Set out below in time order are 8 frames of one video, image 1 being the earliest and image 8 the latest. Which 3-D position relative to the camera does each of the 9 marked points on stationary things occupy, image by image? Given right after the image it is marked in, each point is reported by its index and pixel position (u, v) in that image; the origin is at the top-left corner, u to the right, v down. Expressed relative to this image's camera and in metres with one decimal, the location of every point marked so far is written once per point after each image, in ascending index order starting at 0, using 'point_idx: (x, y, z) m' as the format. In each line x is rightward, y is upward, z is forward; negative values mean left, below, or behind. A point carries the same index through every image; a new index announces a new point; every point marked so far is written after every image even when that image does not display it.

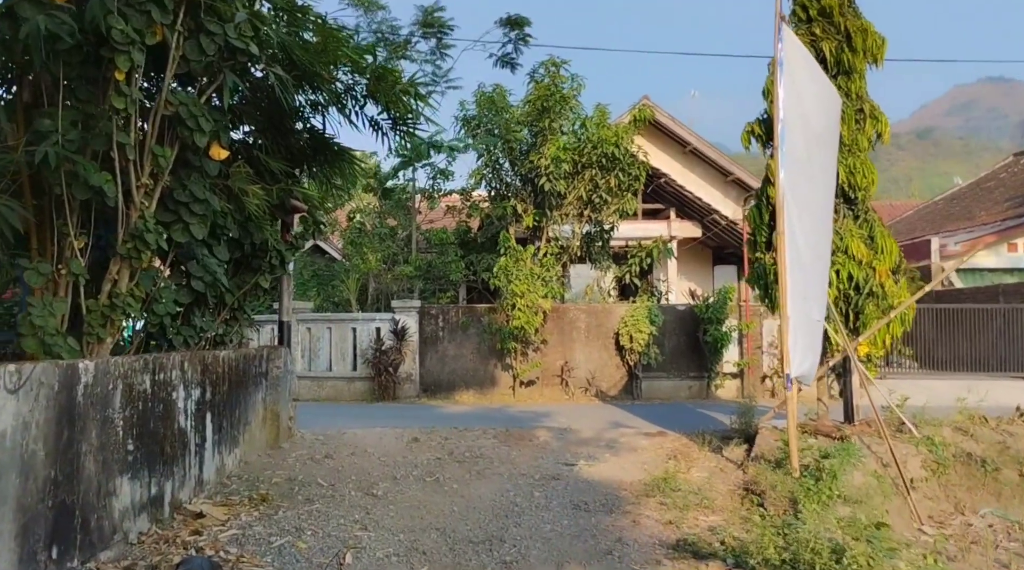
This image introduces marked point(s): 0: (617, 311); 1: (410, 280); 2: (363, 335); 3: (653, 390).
0: (+1.8, -0.5, +15.8) m
1: (-2.0, +0.1, +17.3) m
2: (-2.6, -0.9, +15.3) m
3: (+2.4, -1.9, +15.7) m
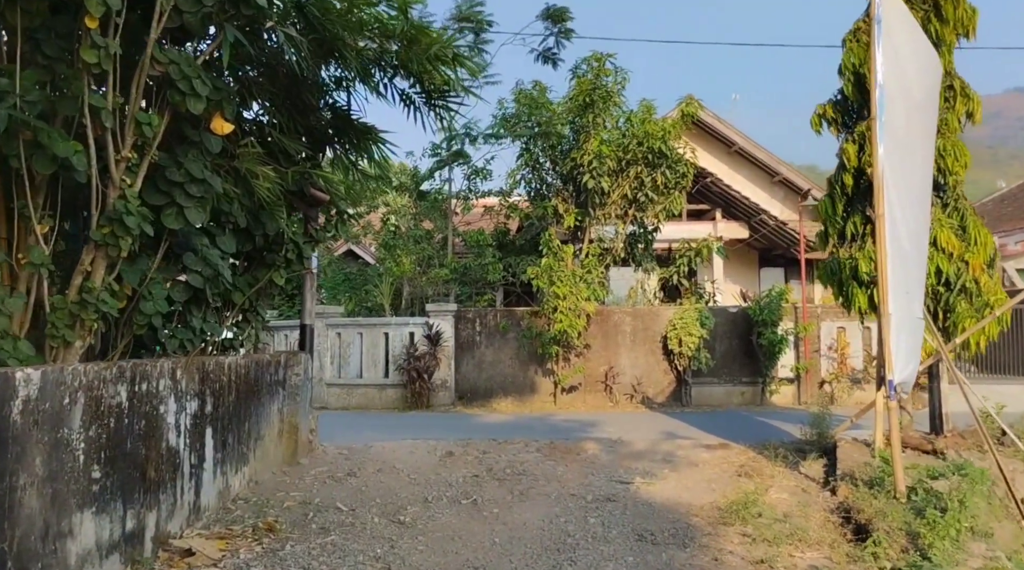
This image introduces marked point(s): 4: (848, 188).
0: (+2.6, -0.5, +14.8) m
1: (-1.2, 0.0, +16.5) m
2: (-1.9, -0.9, +14.5) m
3: (+3.2, -1.9, +14.7) m
4: (+3.3, +0.9, +8.7) m
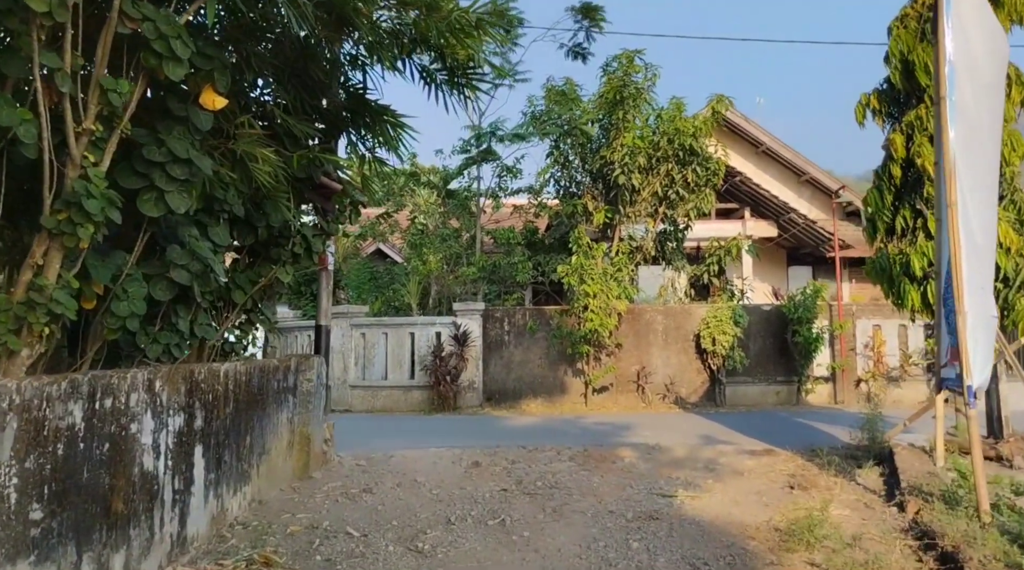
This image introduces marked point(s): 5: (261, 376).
0: (+3.0, -0.4, +14.1) m
1: (-0.7, +0.1, +15.9) m
2: (-1.4, -0.9, +13.9) m
3: (+3.6, -1.8, +13.9) m
4: (+3.6, +1.0, +7.9) m
5: (-1.8, -0.6, +6.1) m
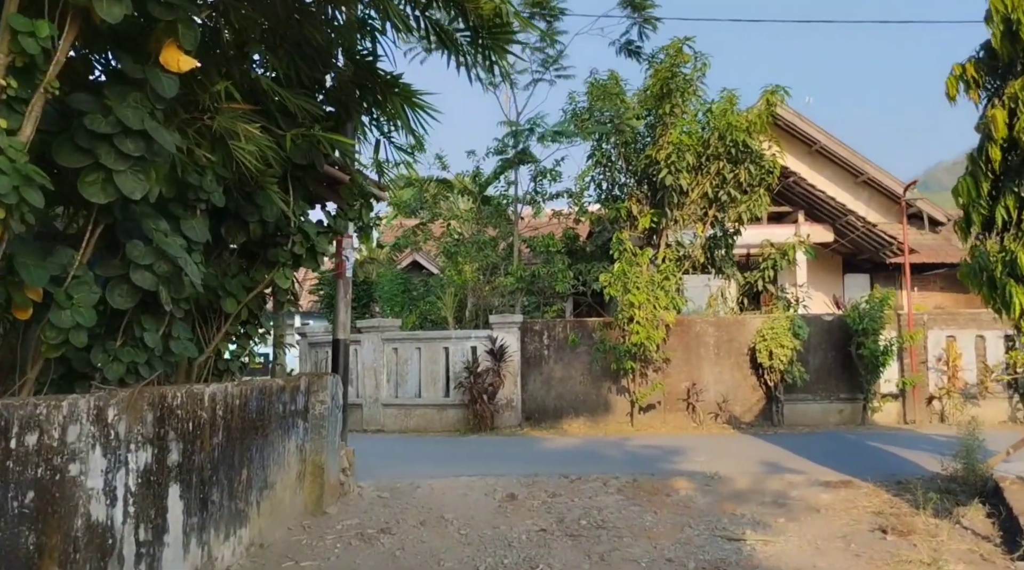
0: (+3.6, -0.6, +13.0) m
1: (0.0, -0.1, +15.0) m
2: (-0.8, -1.1, +13.0) m
3: (+4.2, -1.9, +12.8) m
4: (+3.9, +1.0, +6.9) m
5: (-1.5, -0.7, +5.2) m
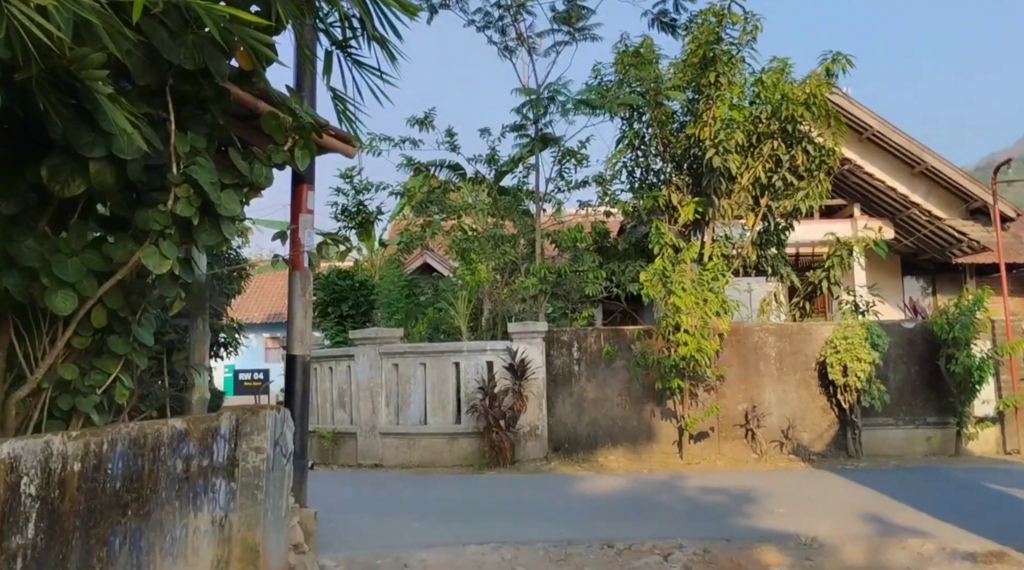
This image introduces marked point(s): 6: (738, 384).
0: (+3.9, -0.6, +10.9) m
1: (+0.3, -0.2, +12.9) m
2: (-0.5, -1.1, +11.0) m
3: (+4.5, -2.0, +10.7) m
4: (+4.0, +1.0, +4.8) m
5: (-1.4, -0.7, +3.2) m
6: (+2.9, -1.3, +10.9) m
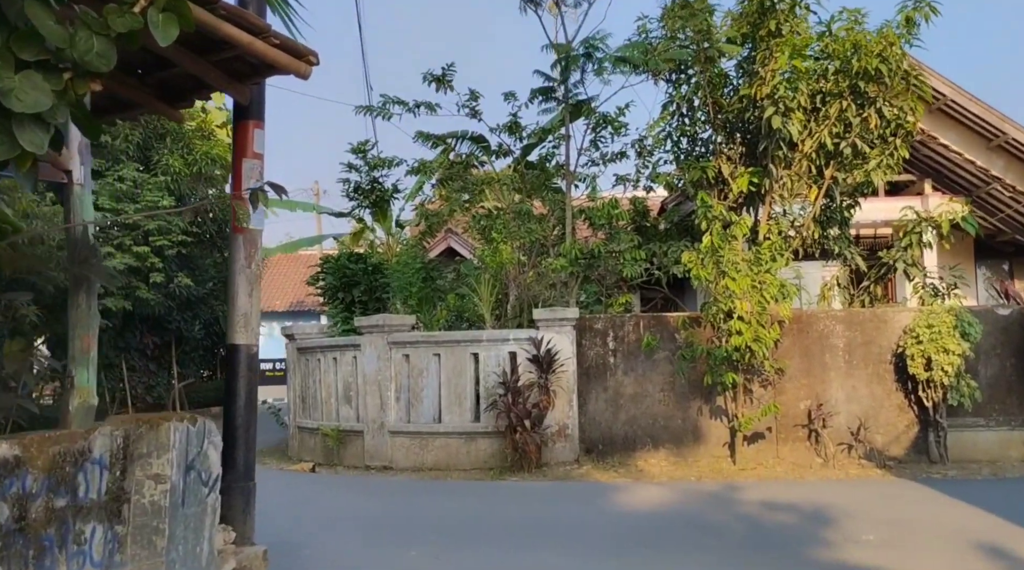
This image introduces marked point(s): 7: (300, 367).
0: (+4.2, -0.4, +9.4) m
1: (+0.7, +0.1, +11.6) m
2: (-0.2, -0.9, +9.7) m
3: (+4.8, -1.7, +9.2) m
4: (+4.1, +1.2, +3.3) m
5: (-1.4, -0.5, +2.0) m
6: (+3.2, -1.0, +9.4) m
7: (-2.9, -1.1, +12.0) m
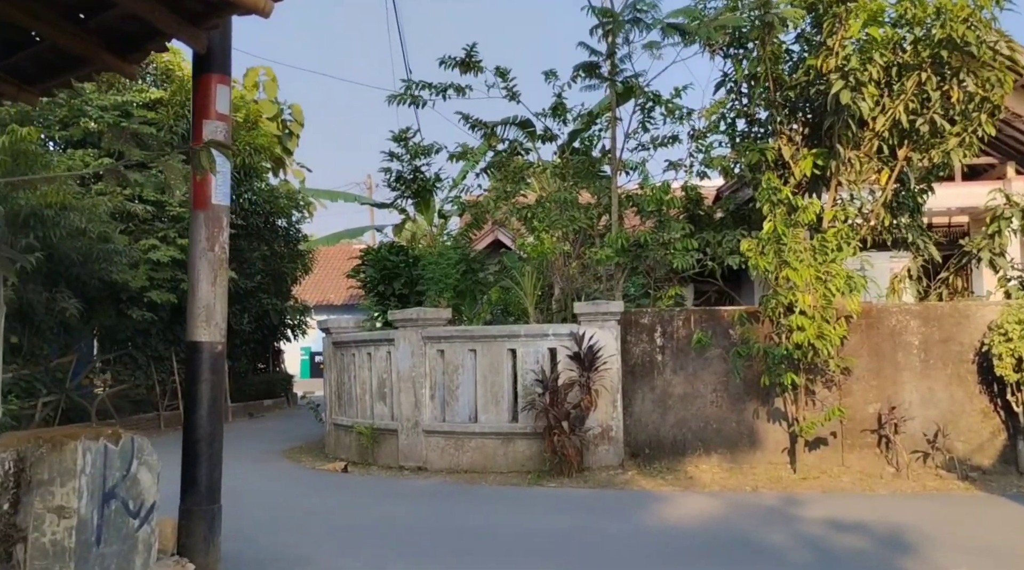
0: (+4.6, -0.3, +8.5) m
1: (+1.3, +0.2, +10.9) m
2: (+0.2, -0.8, +9.1) m
3: (+5.2, -1.7, +8.2) m
4: (+4.1, +1.2, +2.3) m
5: (-1.5, -0.5, +1.4) m
6: (+3.5, -0.9, +8.6) m
7: (-2.4, -1.0, +11.5) m
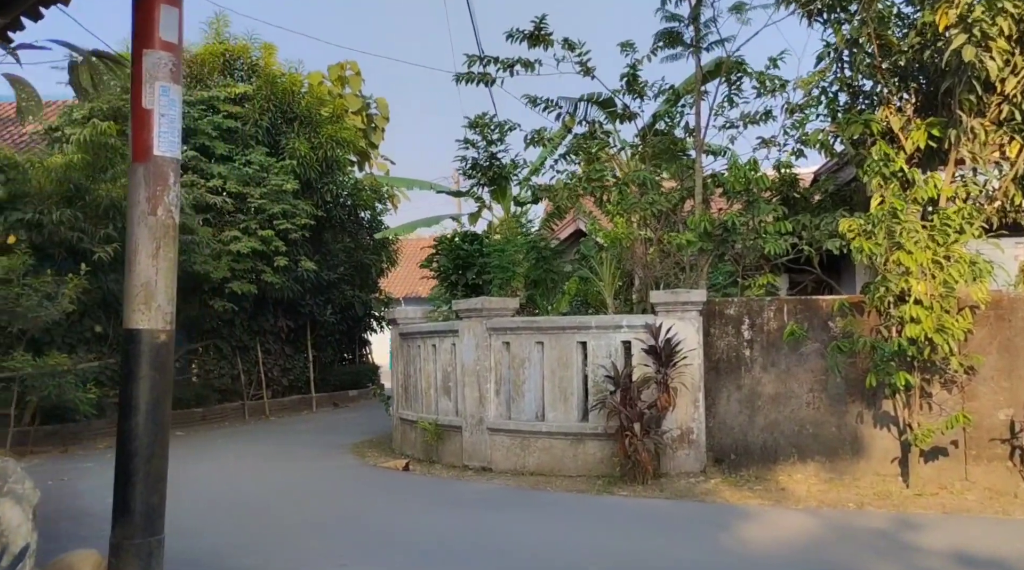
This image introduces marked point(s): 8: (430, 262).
0: (+5.2, -0.2, +7.1) m
1: (+2.1, +0.3, +9.9) m
2: (+0.8, -0.7, +8.2) m
3: (+5.7, -1.5, +6.8) m
4: (+4.0, +1.3, +1.1) m
5: (-1.7, -0.4, +0.8) m
6: (+4.1, -0.8, +7.4) m
7: (-1.4, -0.9, +11.0) m
8: (-1.3, +0.4, +13.3) m
